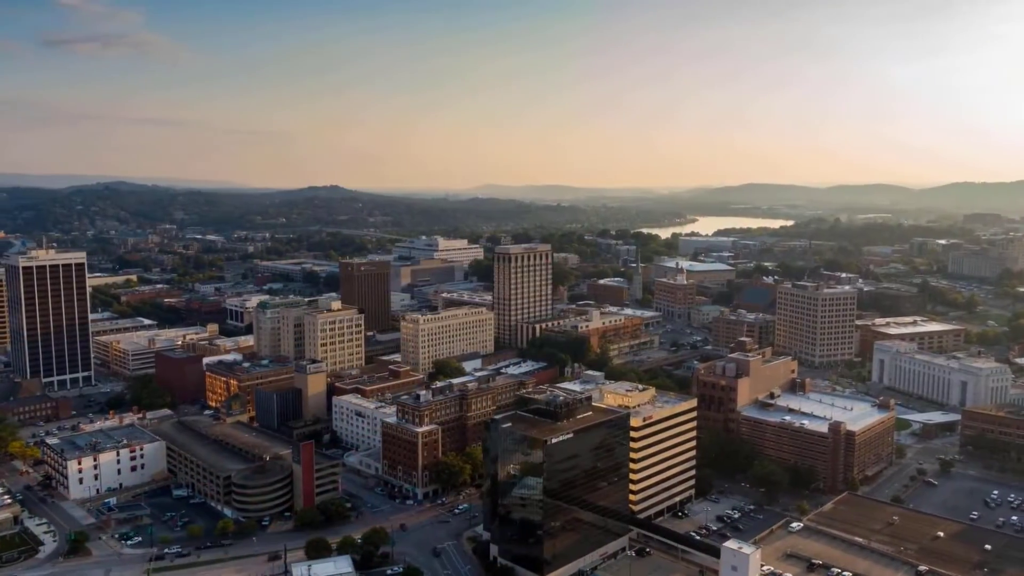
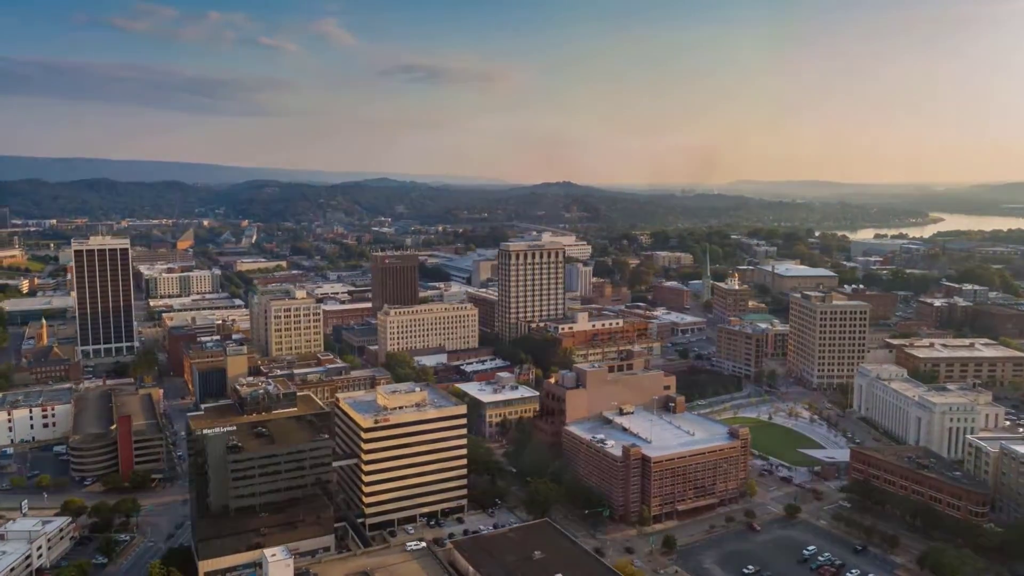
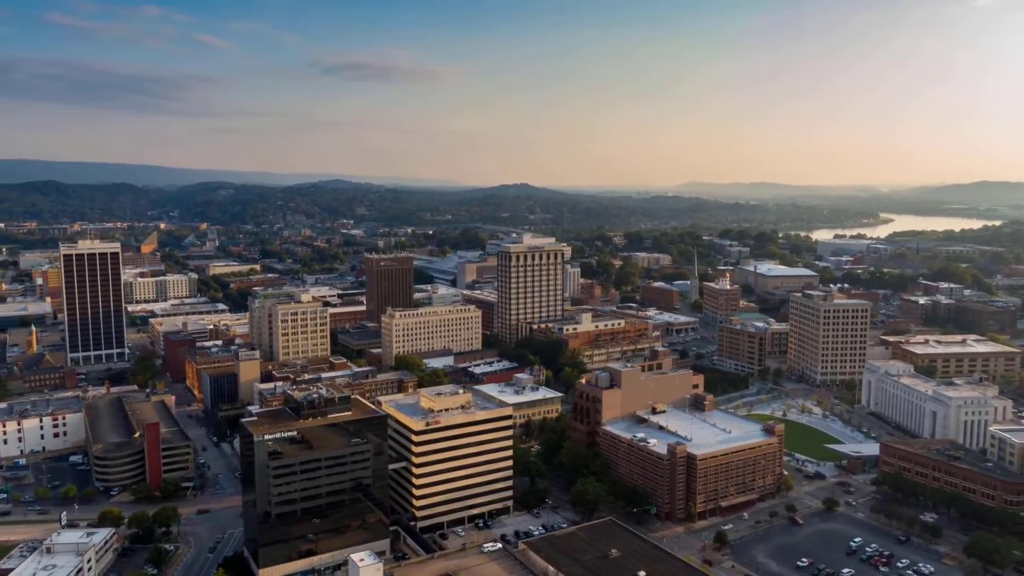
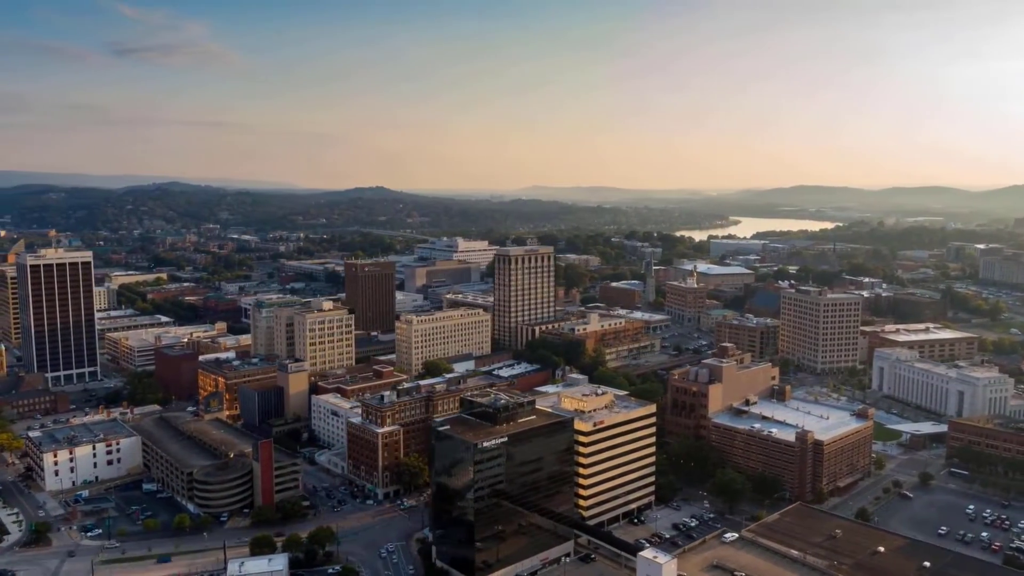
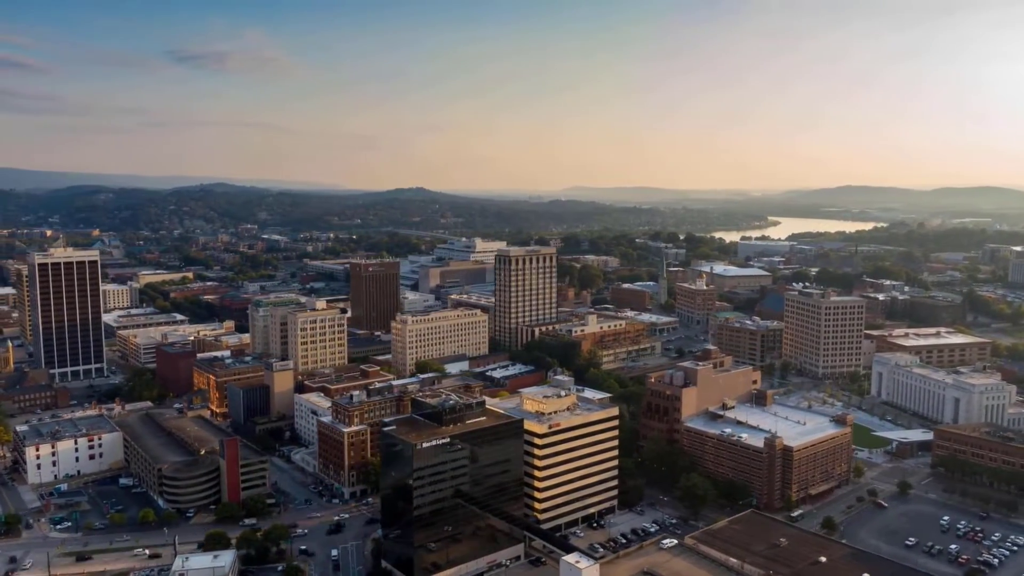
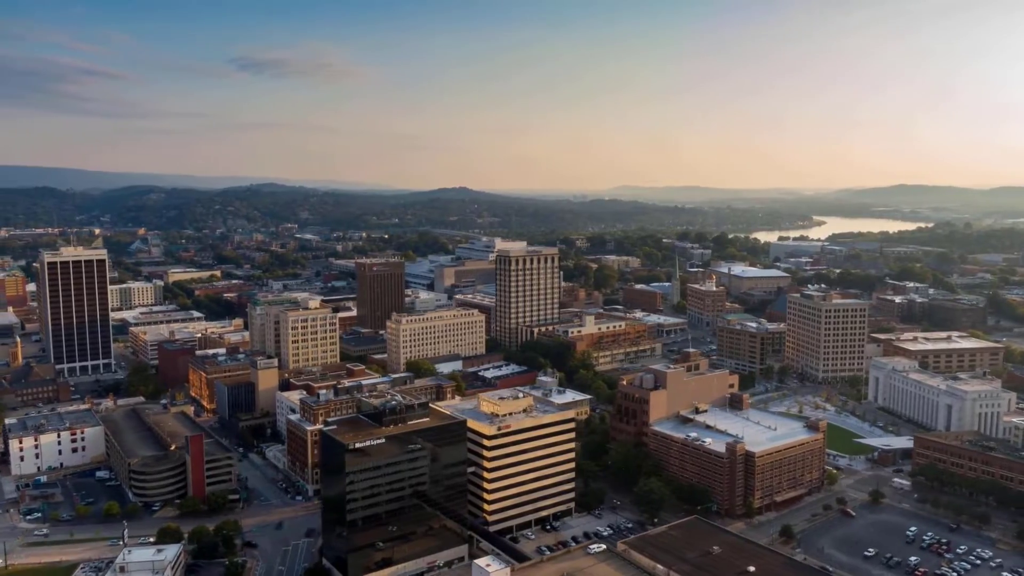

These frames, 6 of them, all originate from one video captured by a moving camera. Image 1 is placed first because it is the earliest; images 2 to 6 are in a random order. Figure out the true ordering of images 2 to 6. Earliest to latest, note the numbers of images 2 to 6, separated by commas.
4, 5, 6, 3, 2
